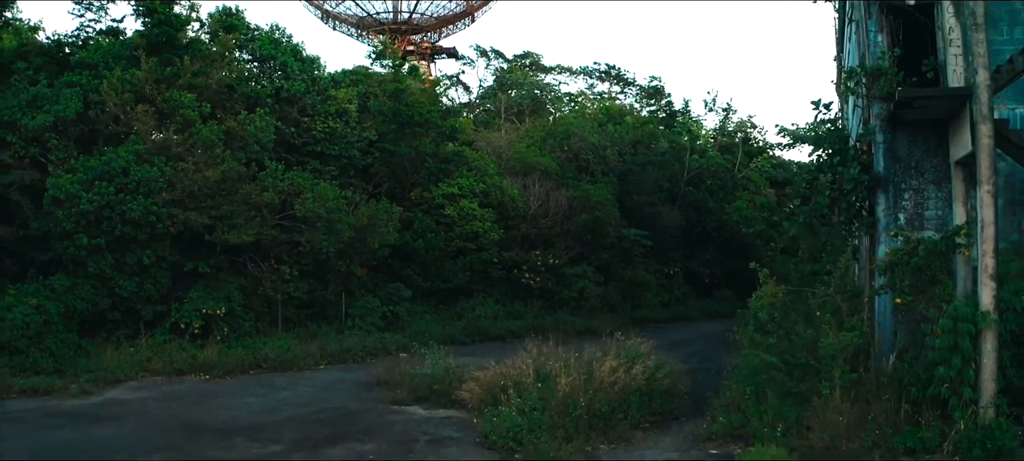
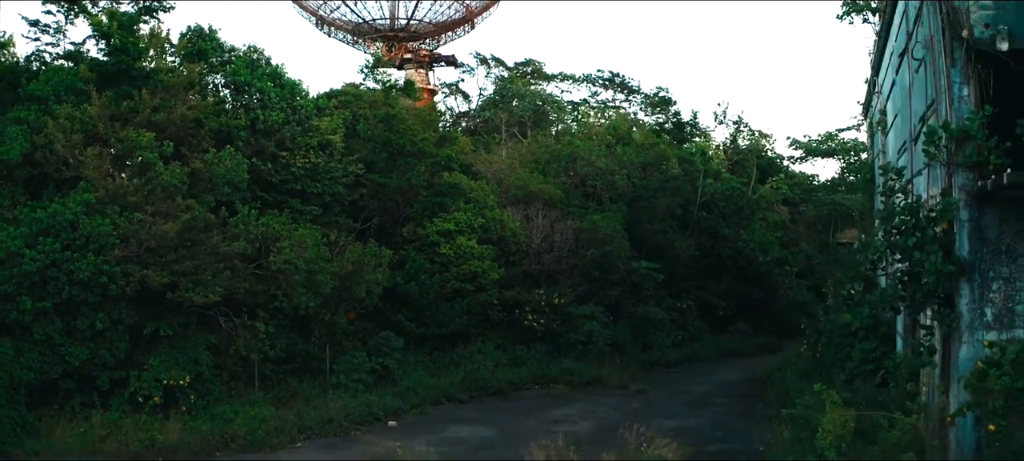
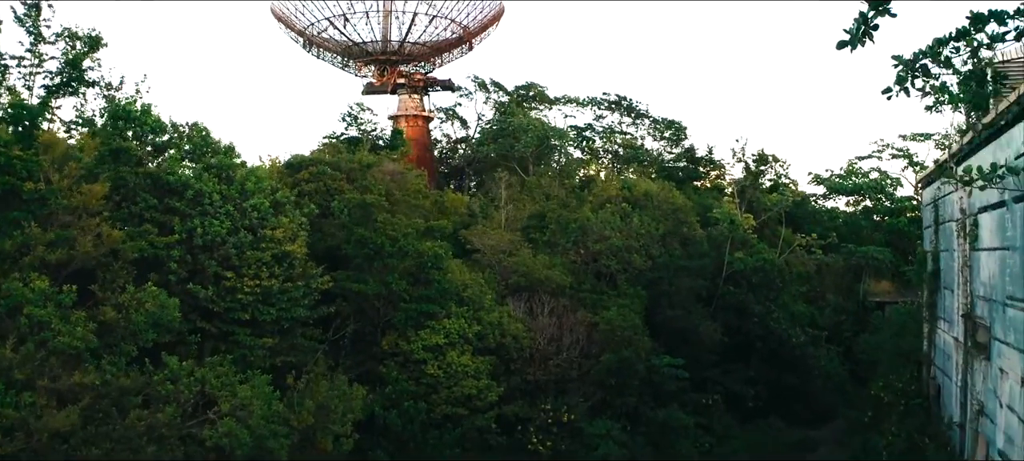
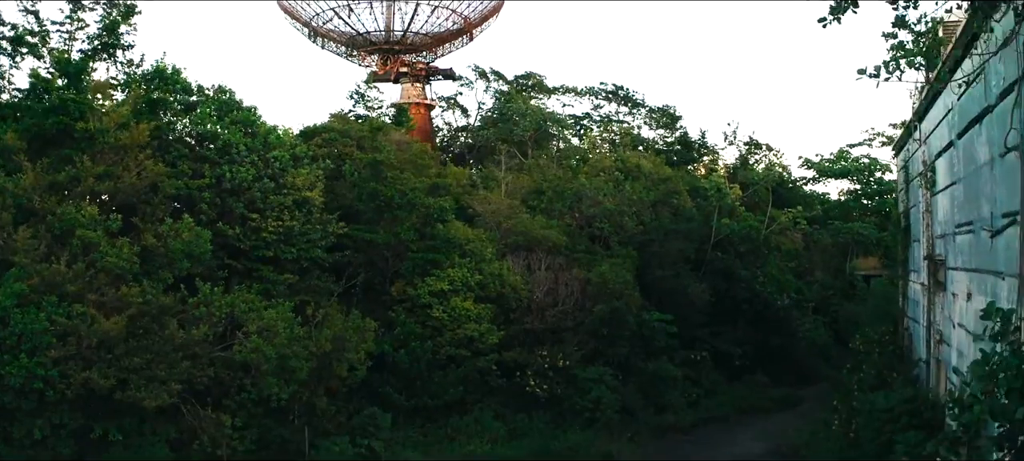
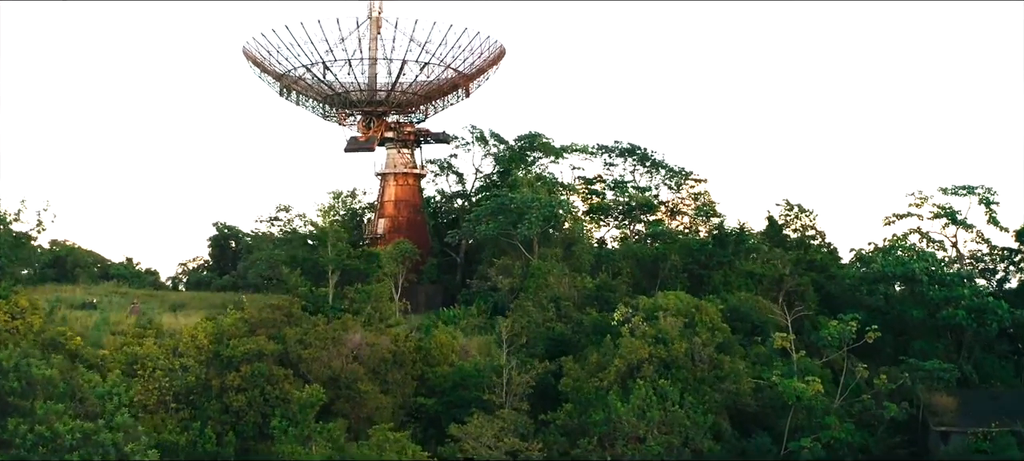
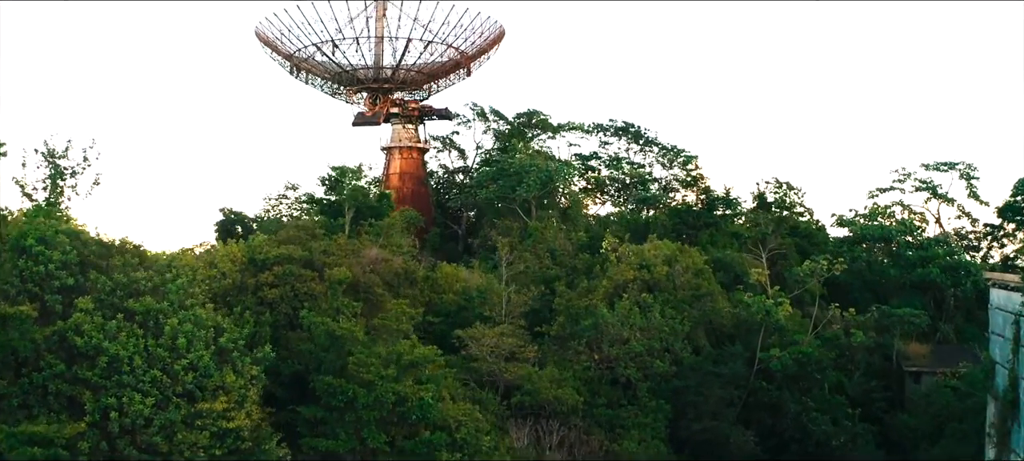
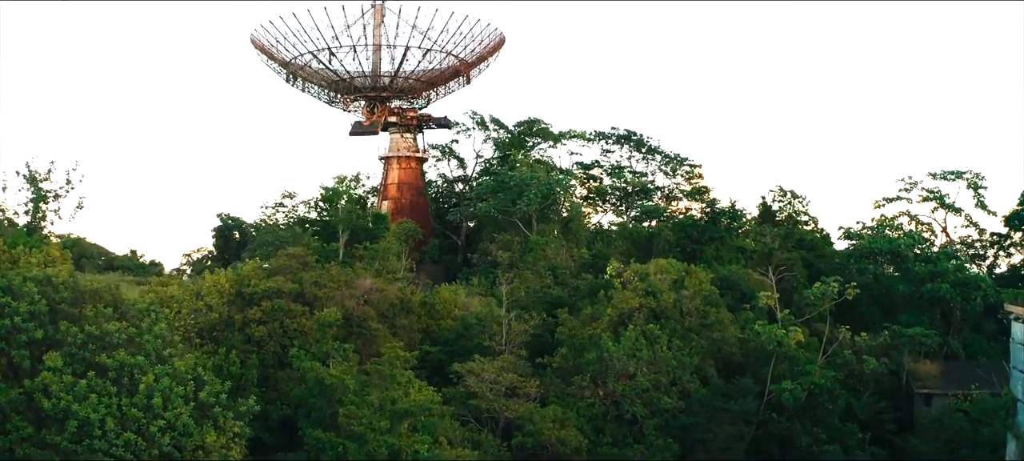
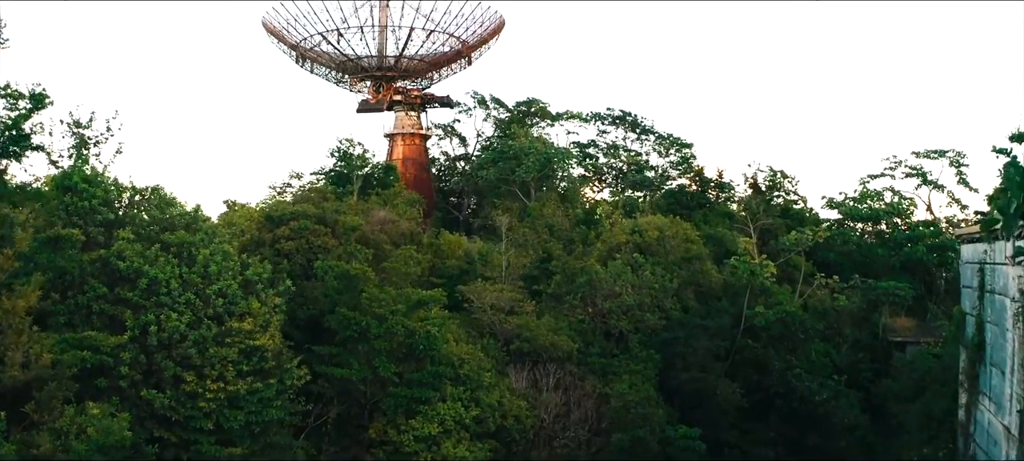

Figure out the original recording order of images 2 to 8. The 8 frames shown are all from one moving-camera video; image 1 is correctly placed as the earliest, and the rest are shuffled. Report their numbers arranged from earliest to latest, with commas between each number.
2, 4, 3, 8, 6, 7, 5
